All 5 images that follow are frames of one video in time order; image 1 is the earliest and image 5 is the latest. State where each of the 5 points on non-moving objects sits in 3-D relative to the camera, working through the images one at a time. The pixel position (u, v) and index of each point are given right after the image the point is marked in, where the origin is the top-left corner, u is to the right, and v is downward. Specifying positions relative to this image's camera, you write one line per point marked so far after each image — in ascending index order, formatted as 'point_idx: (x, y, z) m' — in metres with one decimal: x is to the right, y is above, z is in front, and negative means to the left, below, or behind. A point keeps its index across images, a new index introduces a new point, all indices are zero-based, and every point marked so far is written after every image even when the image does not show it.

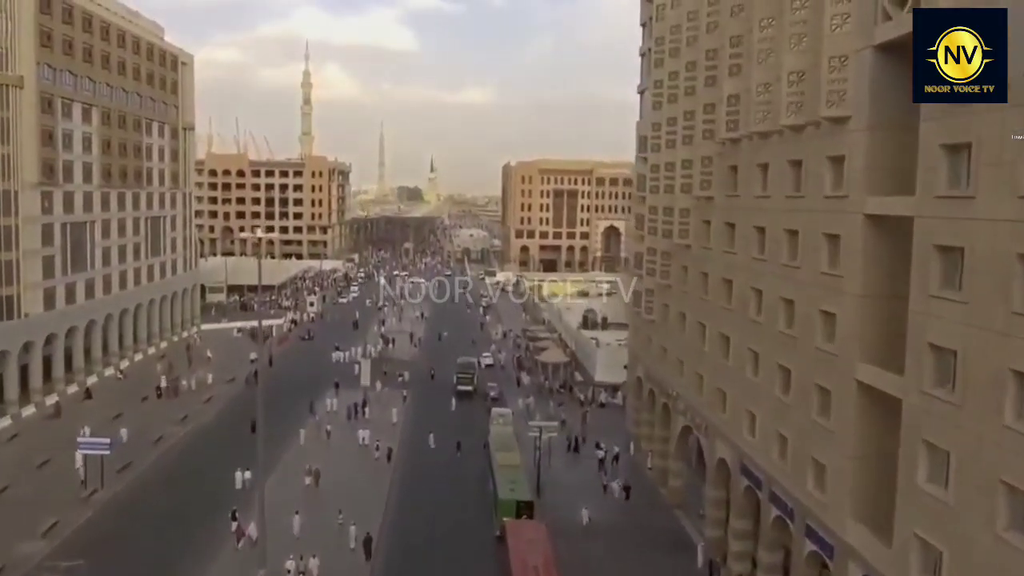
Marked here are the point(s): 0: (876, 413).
0: (+6.9, -2.4, +17.2) m
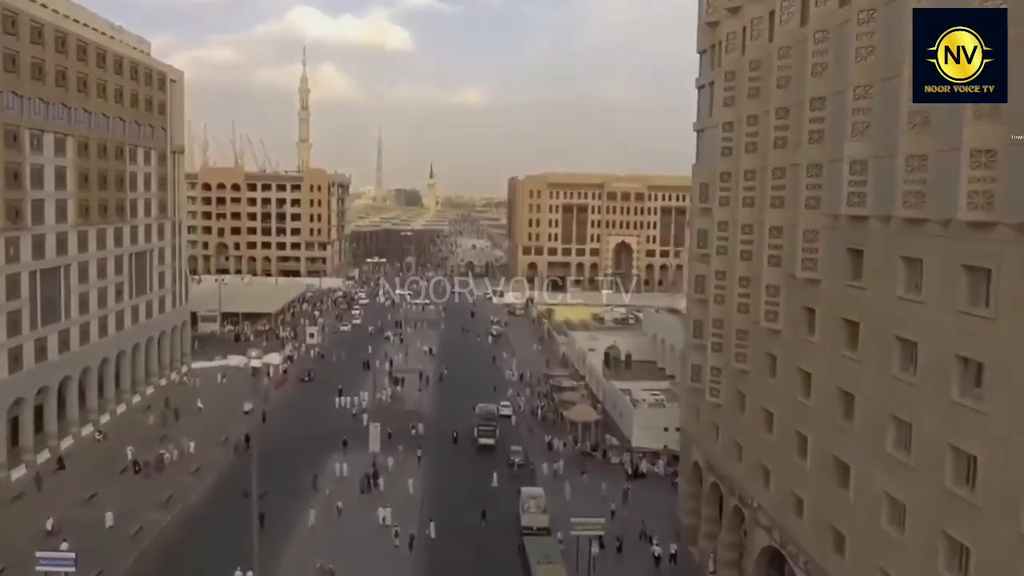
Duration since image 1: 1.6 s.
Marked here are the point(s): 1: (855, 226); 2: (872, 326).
0: (+8.2, -4.8, +12.0) m
1: (+7.3, +1.3, +19.1) m
2: (+7.3, -0.7, +18.4) m
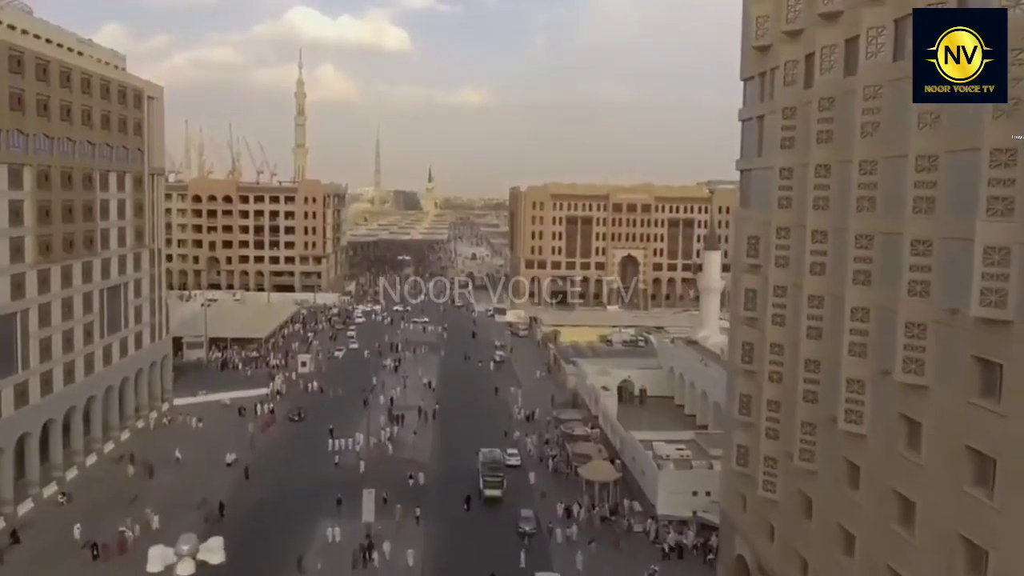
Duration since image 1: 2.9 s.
0: (+8.7, -6.8, +7.5) m
1: (+7.7, -0.7, +14.6) m
2: (+7.8, -2.7, +13.9) m
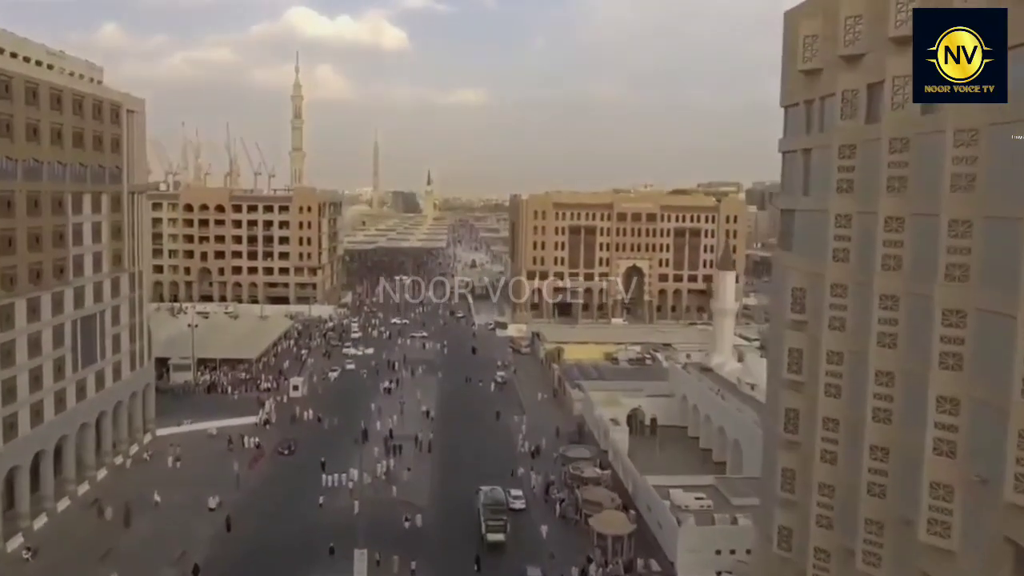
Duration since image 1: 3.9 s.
0: (+9.0, -8.3, +4.2) m
1: (+8.0, -2.1, +11.3) m
2: (+8.0, -4.2, +10.6) m
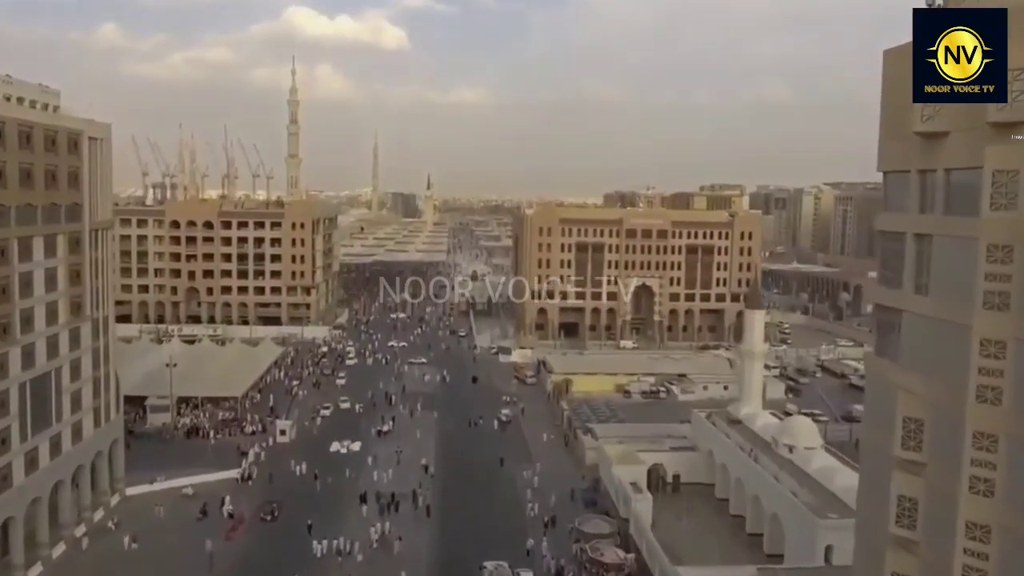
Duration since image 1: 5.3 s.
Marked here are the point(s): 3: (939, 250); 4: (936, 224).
0: (+9.4, -10.8, -1.2) m
1: (+8.4, -4.6, +5.9) m
2: (+8.5, -6.7, +5.2) m
3: (+7.7, +0.6, +16.3) m
4: (+7.7, +1.2, +17.0) m
